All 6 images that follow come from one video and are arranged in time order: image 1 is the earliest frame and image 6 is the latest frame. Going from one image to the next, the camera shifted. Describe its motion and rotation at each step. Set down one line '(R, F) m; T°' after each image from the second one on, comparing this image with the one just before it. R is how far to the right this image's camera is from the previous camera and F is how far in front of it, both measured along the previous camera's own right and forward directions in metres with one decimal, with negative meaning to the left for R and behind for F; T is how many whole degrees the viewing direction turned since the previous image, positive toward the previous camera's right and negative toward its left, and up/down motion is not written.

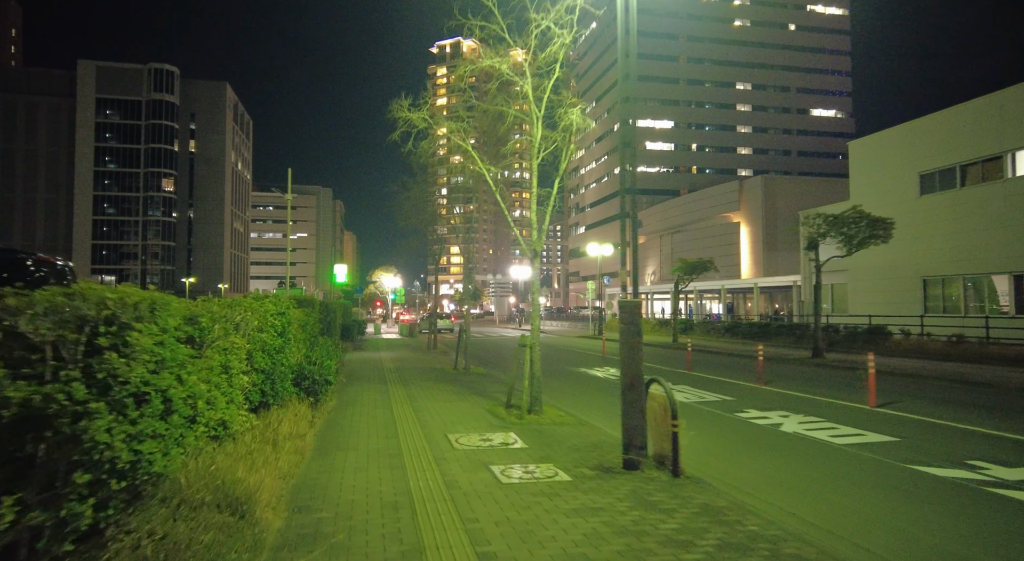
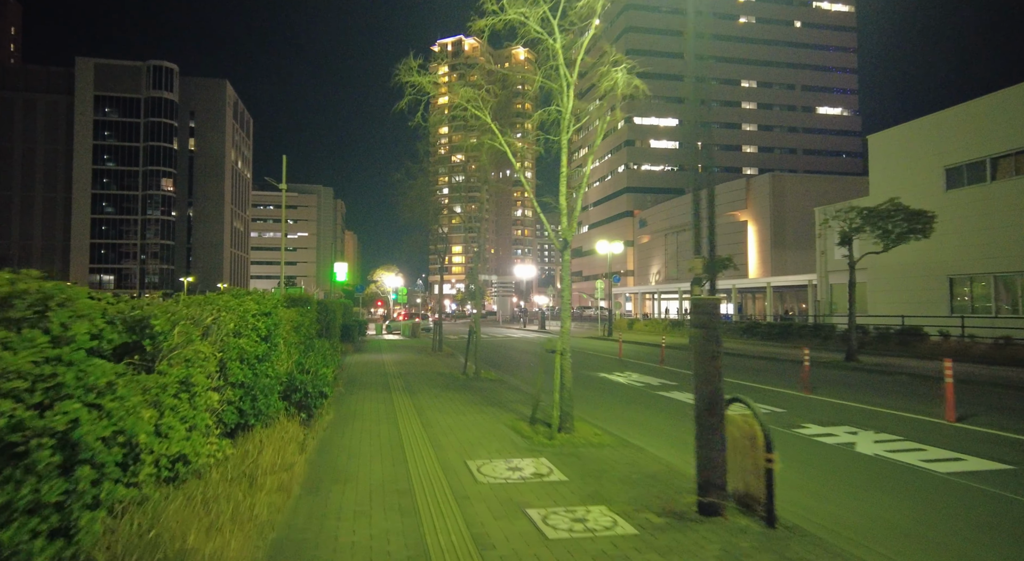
(-0.3, +1.3) m; 0°
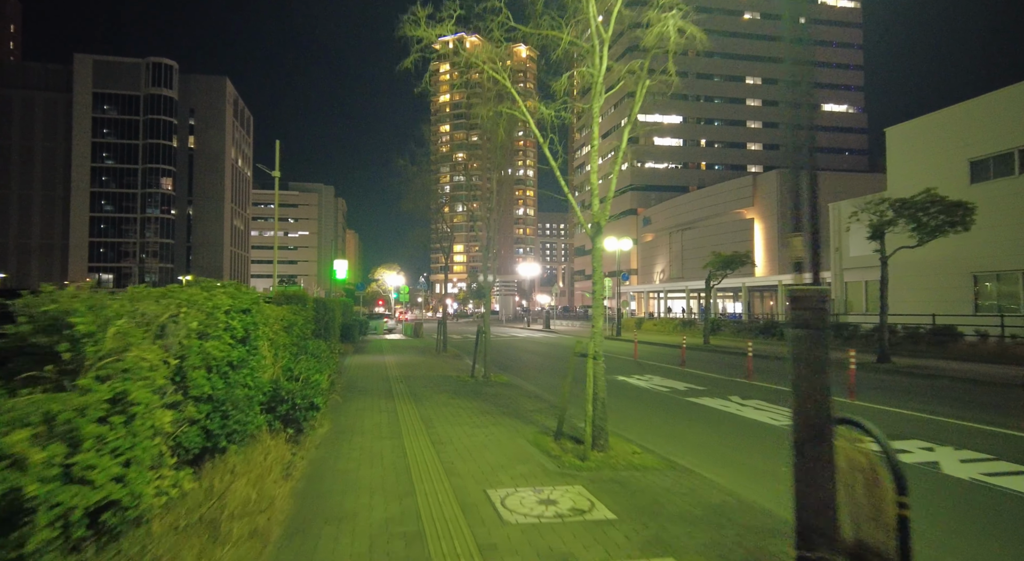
(-0.3, +1.1) m; 0°
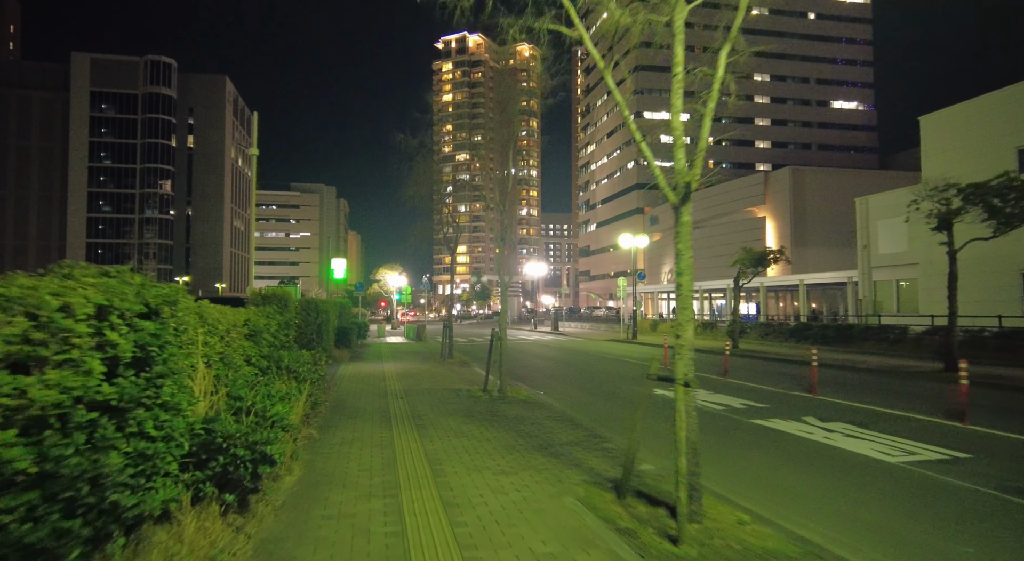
(-0.4, +2.1) m; 0°
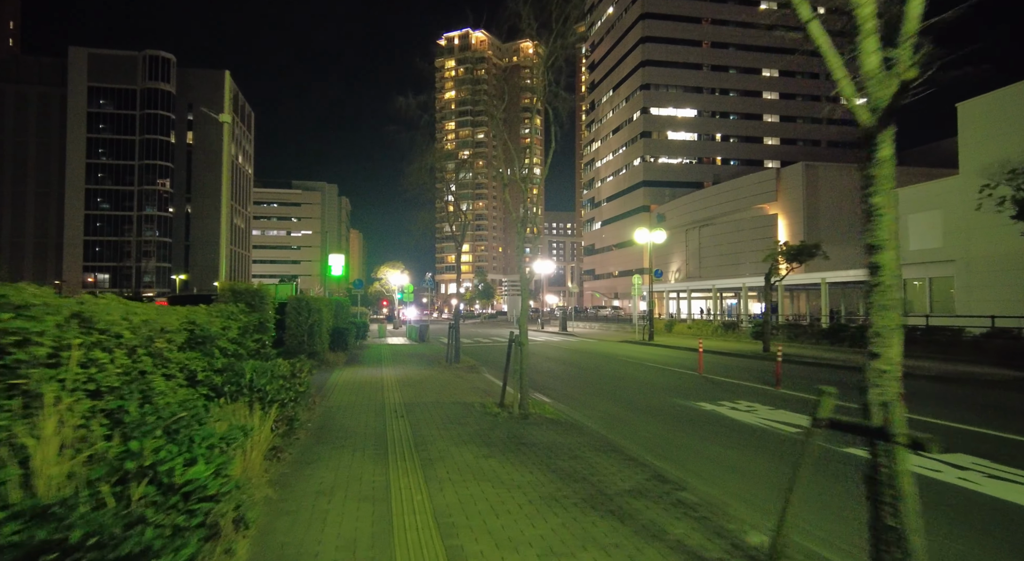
(-0.3, +2.0) m; 0°
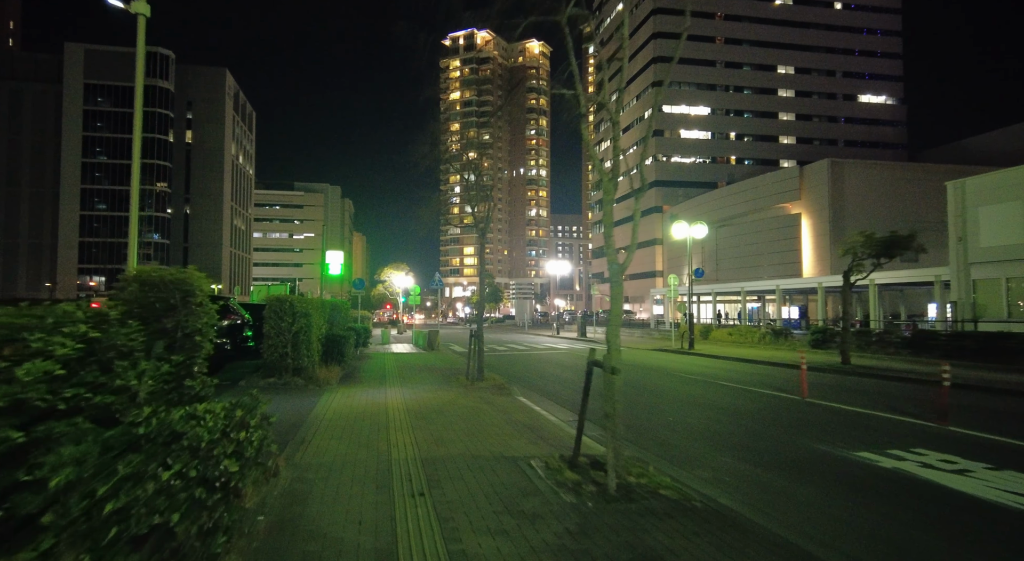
(-0.8, +3.7) m; 0°
